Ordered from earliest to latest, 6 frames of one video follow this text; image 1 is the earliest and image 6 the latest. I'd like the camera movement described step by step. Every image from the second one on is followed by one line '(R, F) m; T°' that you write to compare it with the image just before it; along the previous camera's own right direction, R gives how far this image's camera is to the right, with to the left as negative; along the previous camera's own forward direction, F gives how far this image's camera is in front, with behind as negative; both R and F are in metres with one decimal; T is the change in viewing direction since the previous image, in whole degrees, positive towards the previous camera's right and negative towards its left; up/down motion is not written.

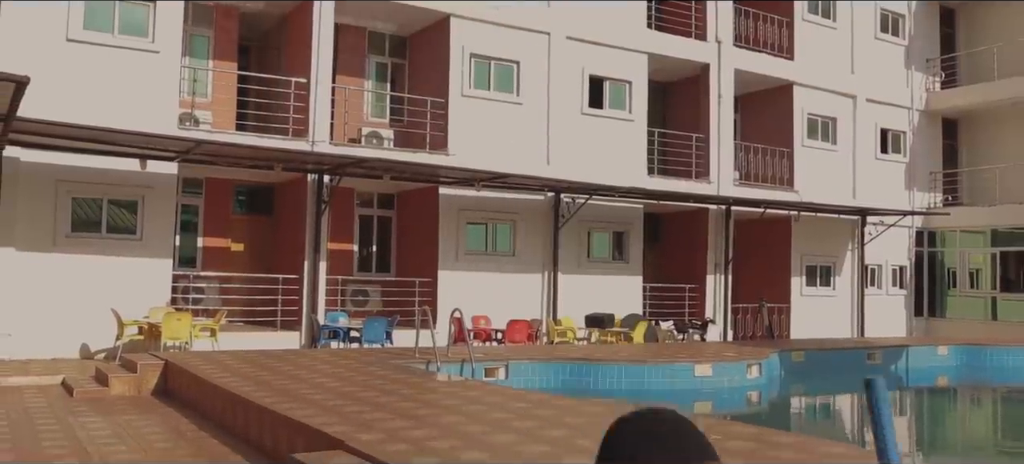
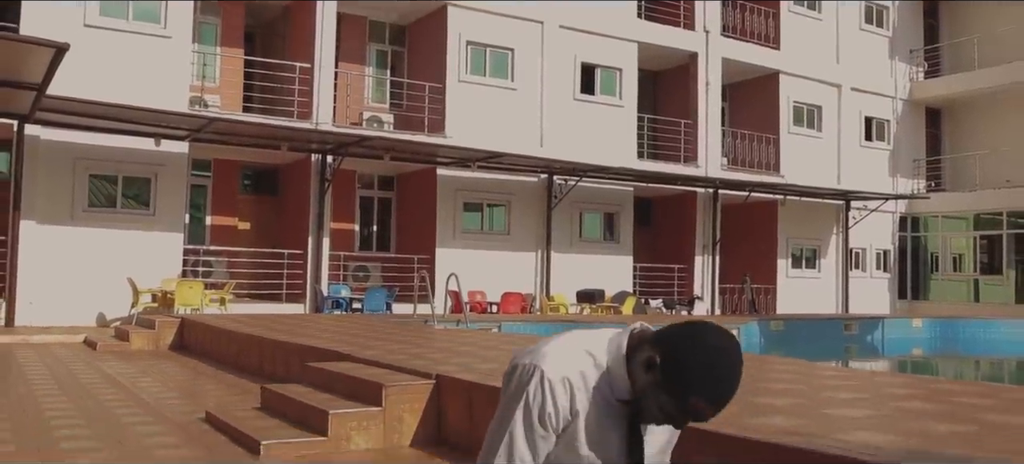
(+0.1, -0.7) m; 0°
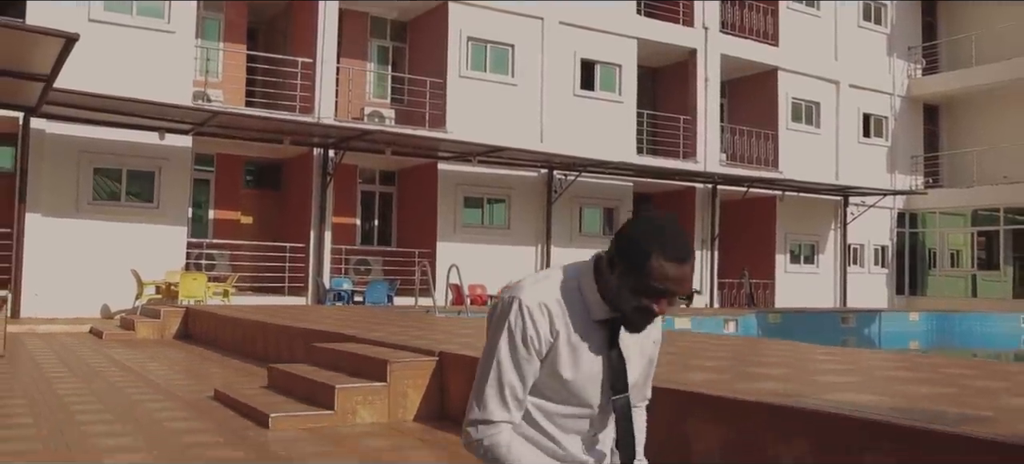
(0.0, -0.1) m; 0°
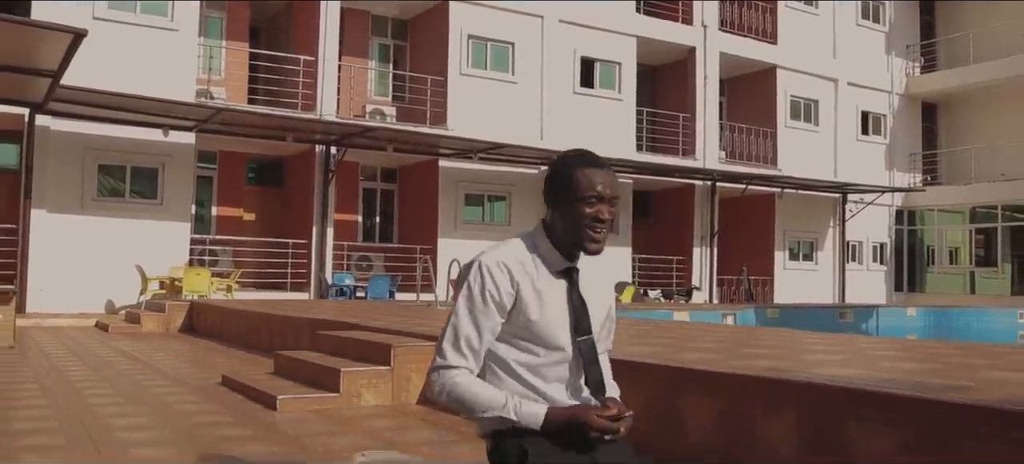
(0.0, -0.1) m; 0°
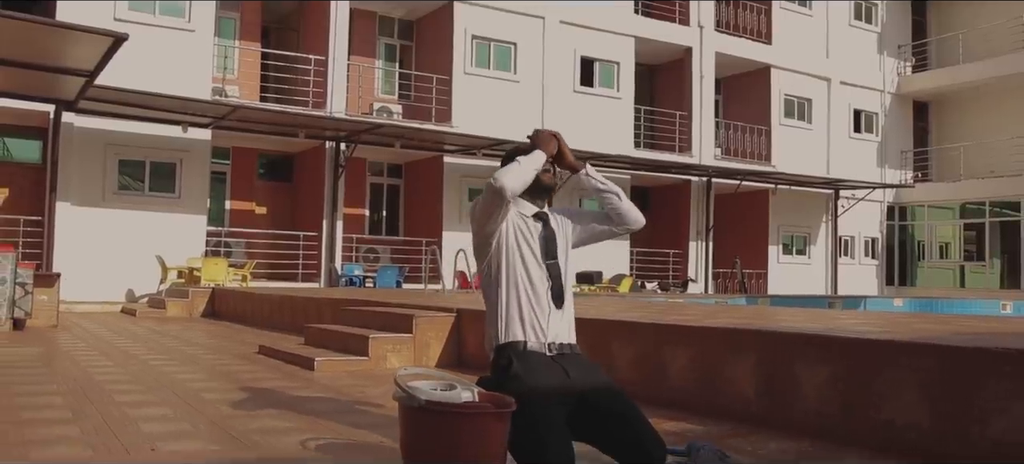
(0.0, -0.6) m; 0°
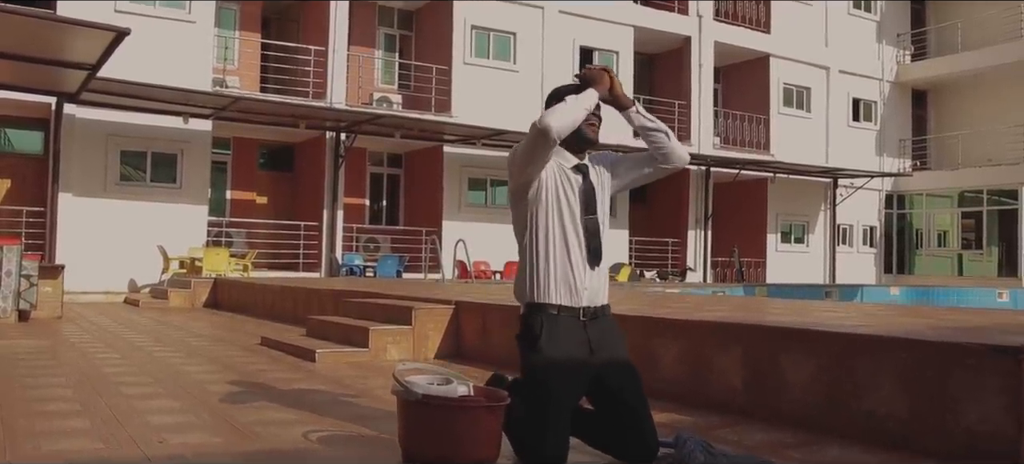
(0.0, -0.1) m; 0°
